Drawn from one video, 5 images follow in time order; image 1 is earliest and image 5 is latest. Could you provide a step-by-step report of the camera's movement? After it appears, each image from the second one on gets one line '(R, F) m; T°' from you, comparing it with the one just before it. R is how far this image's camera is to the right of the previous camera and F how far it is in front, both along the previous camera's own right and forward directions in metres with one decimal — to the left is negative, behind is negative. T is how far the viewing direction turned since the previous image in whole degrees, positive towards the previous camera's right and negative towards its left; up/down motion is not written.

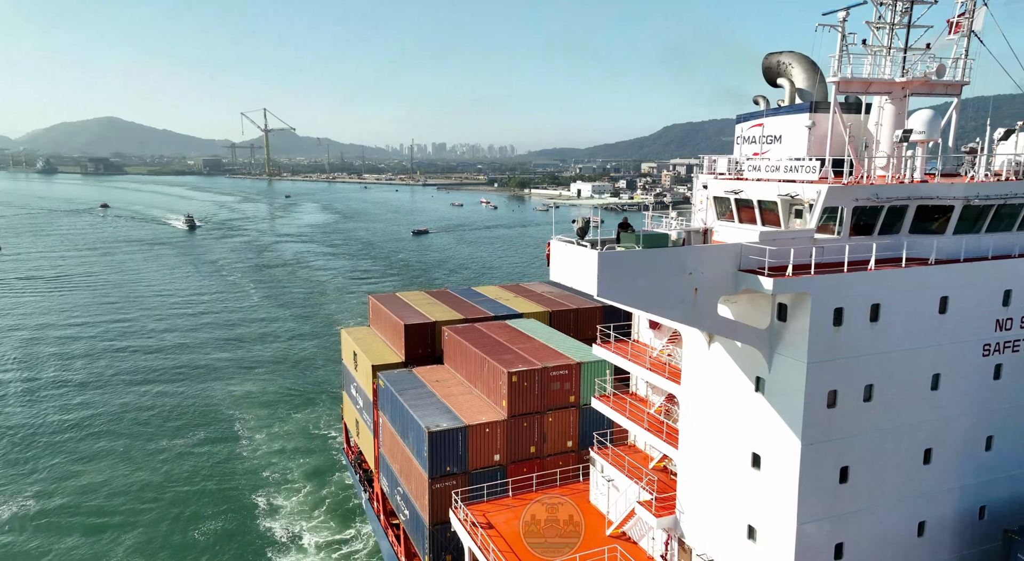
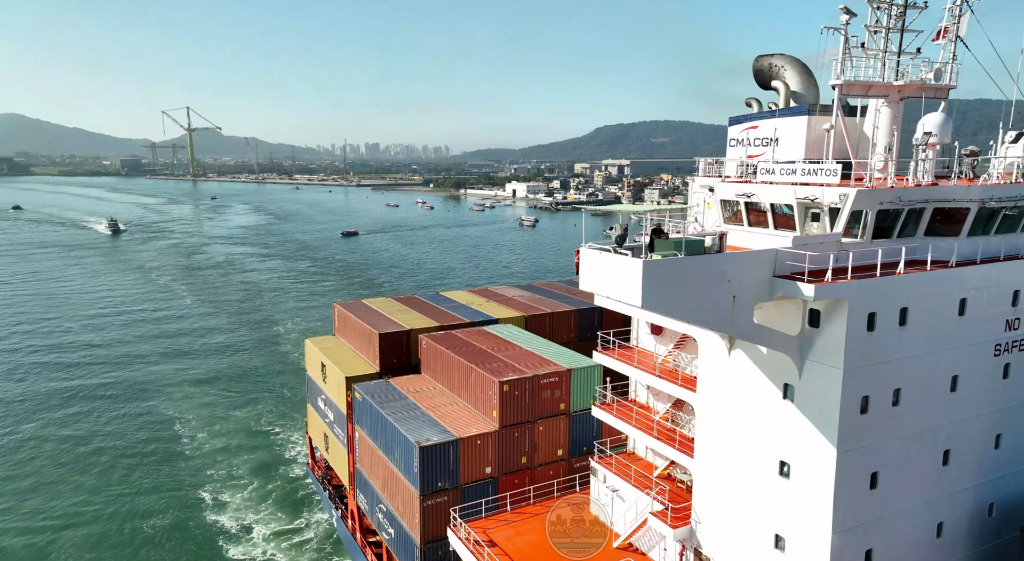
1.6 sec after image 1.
(-0.6, +0.3) m; +5°
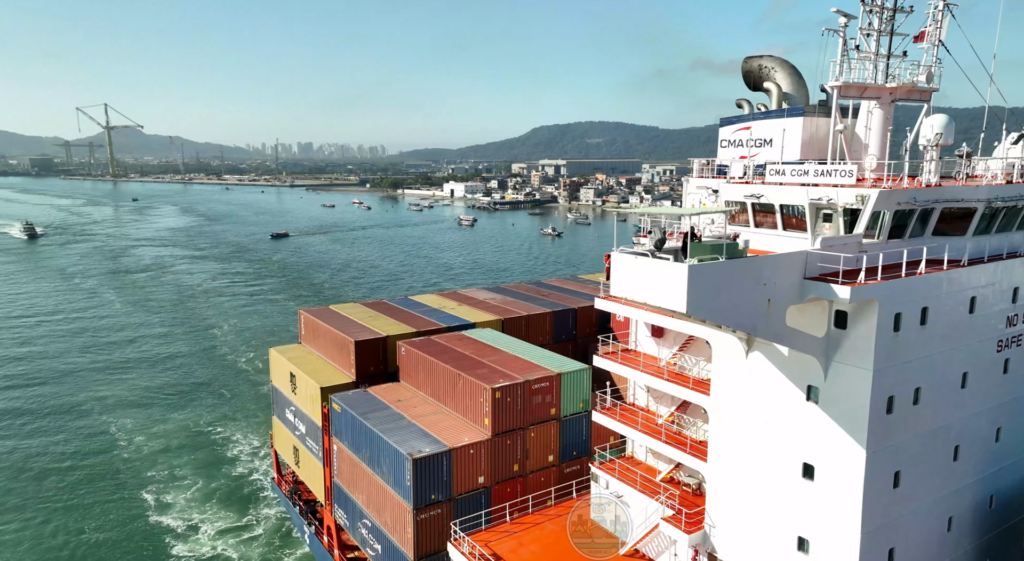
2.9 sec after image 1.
(-0.6, +0.2) m; +5°
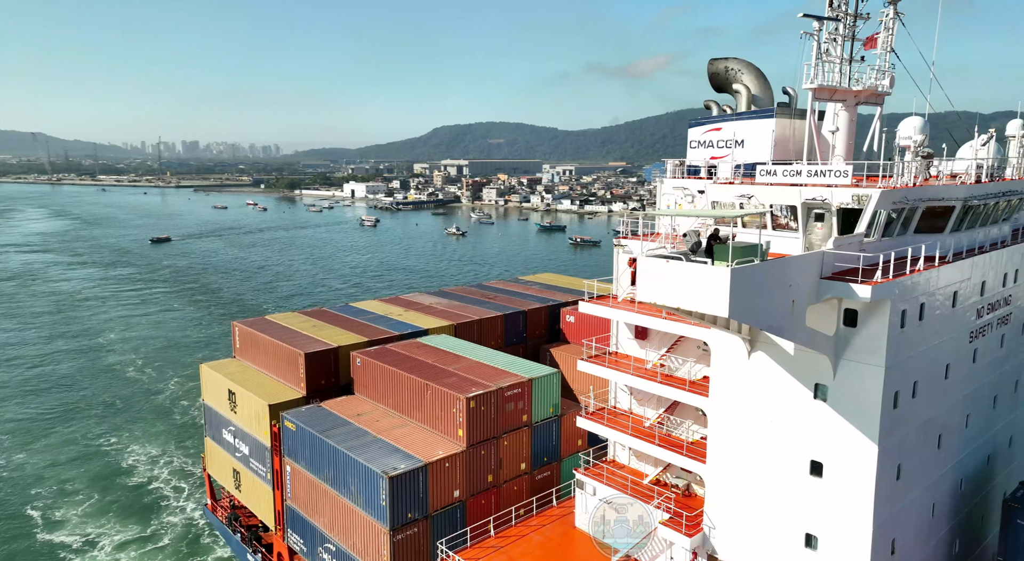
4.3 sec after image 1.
(-0.7, +0.3) m; +8°
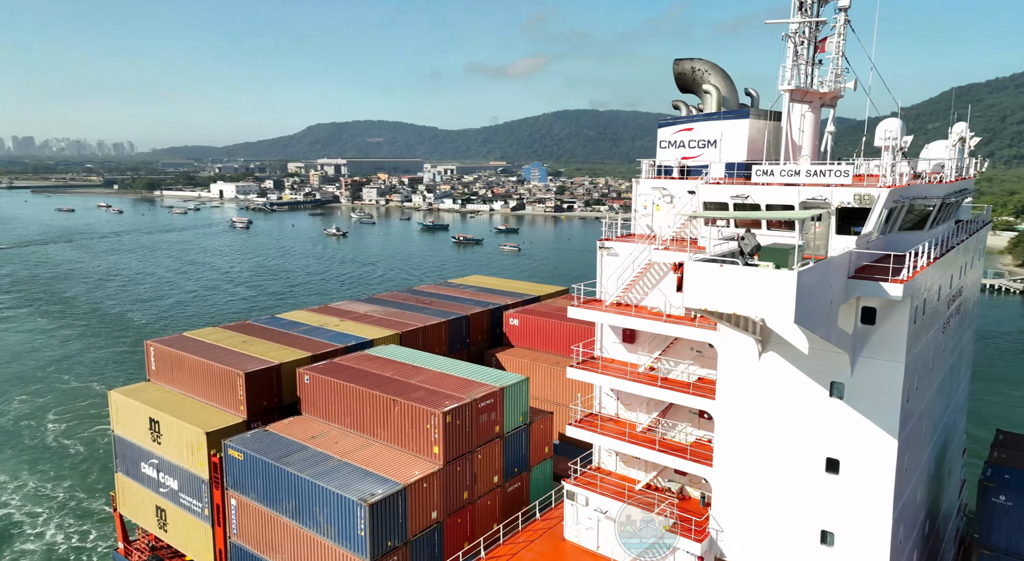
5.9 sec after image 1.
(-0.9, +0.4) m; +10°
